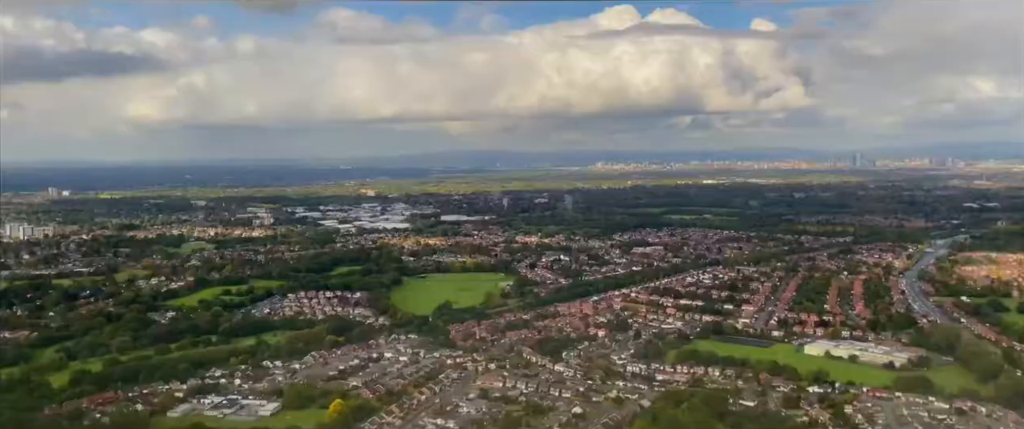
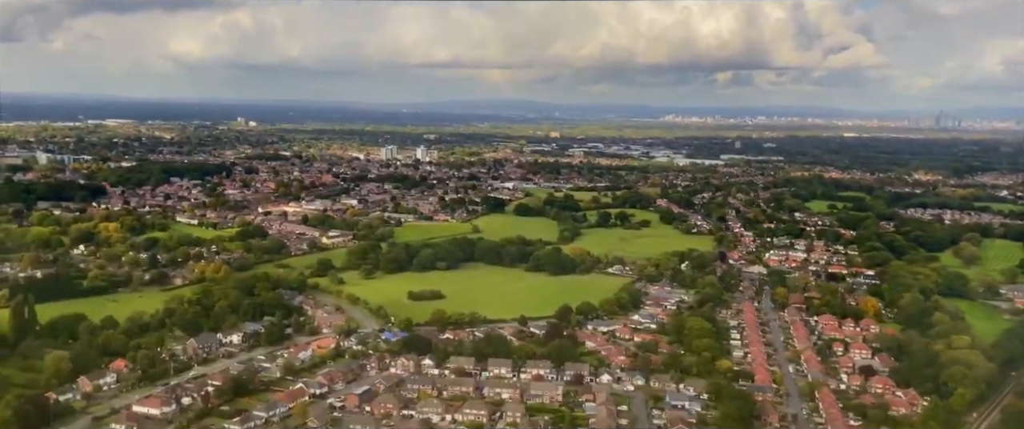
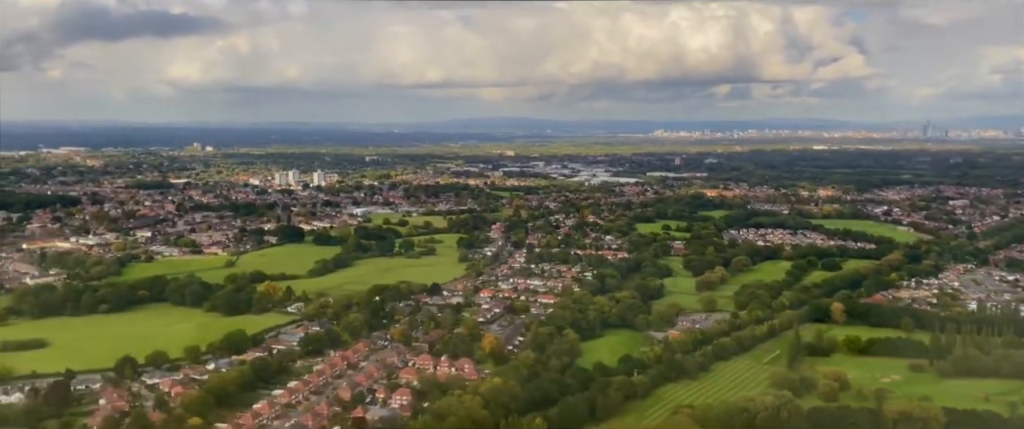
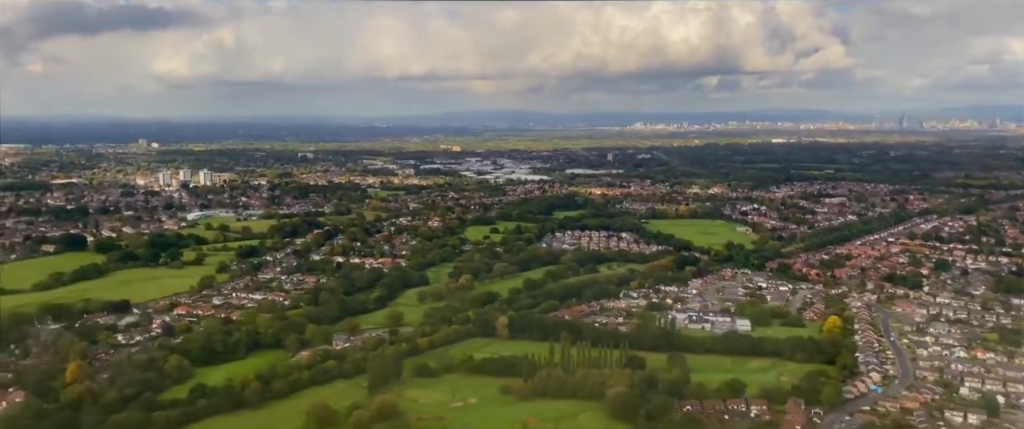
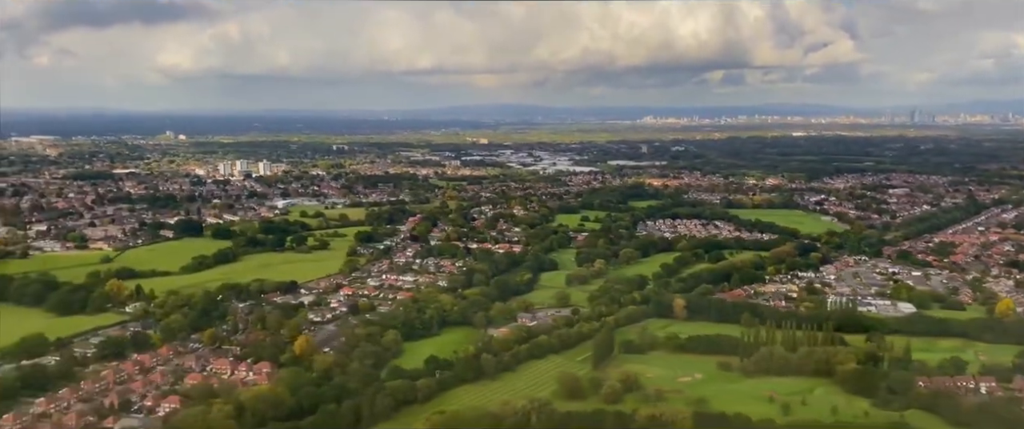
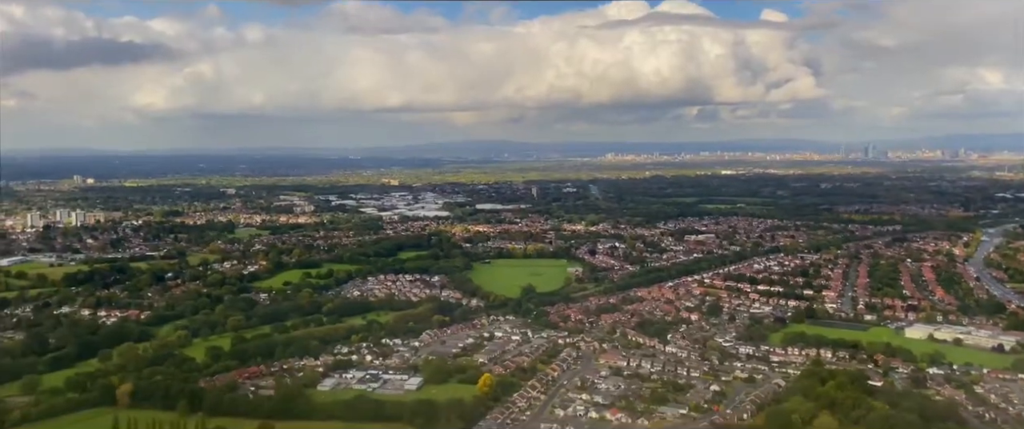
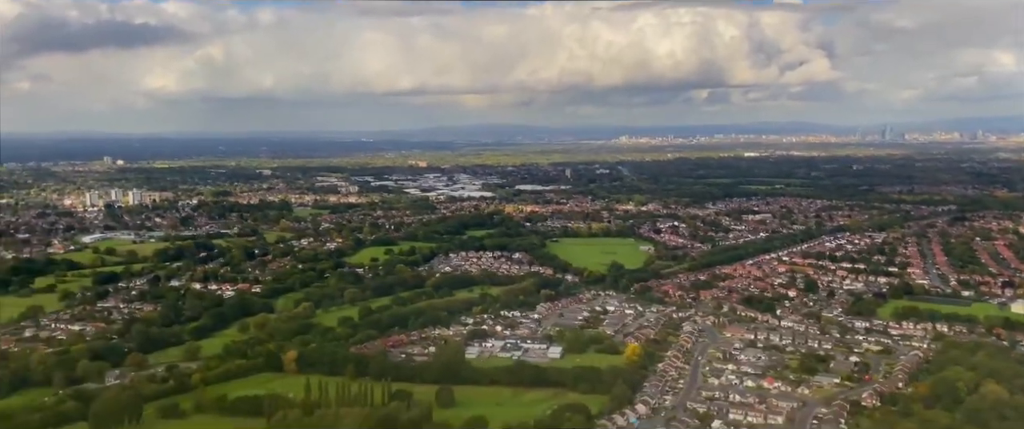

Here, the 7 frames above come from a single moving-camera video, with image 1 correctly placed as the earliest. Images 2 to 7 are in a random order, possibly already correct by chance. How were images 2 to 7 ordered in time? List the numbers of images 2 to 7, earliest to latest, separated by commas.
6, 7, 4, 5, 3, 2
